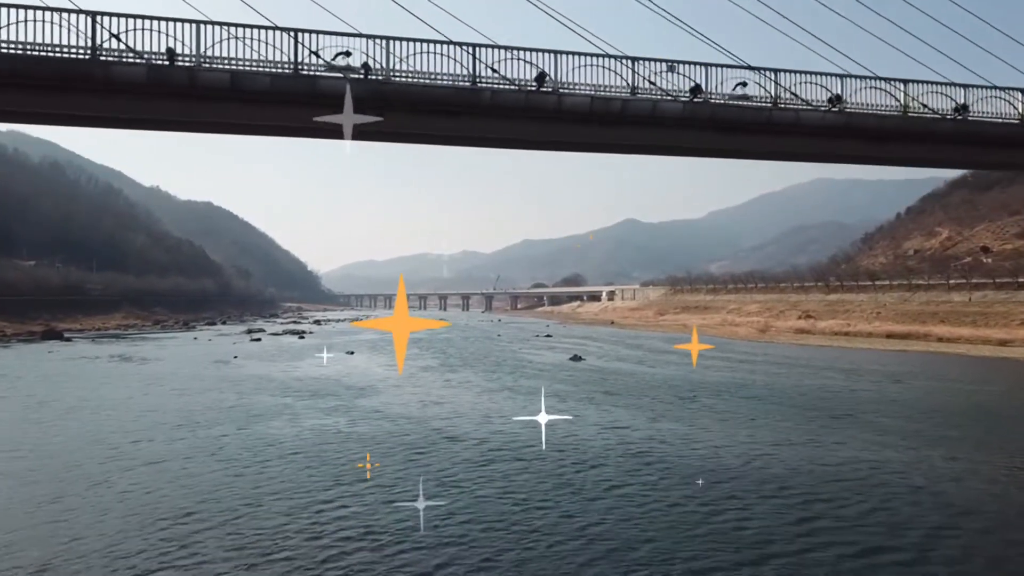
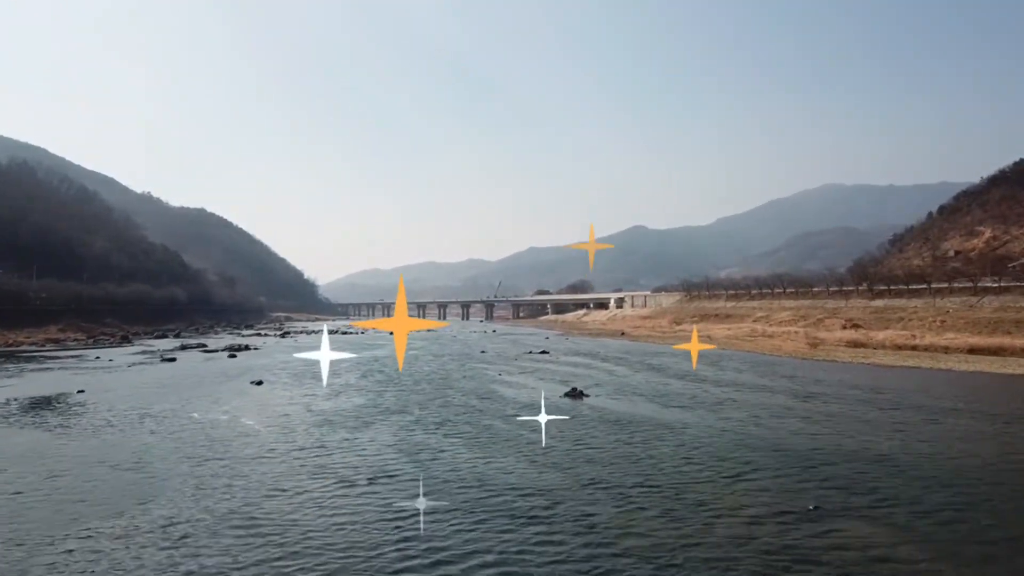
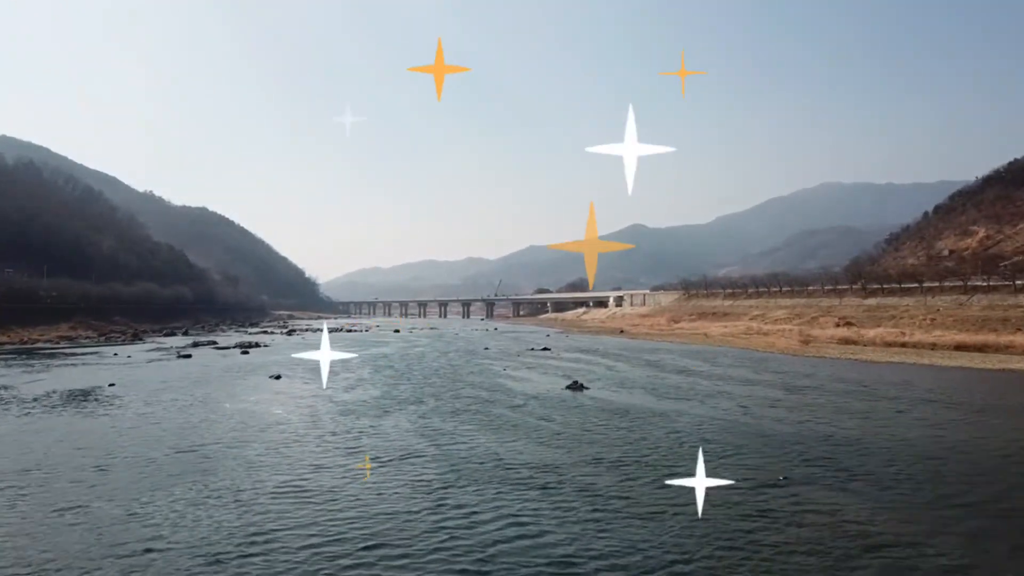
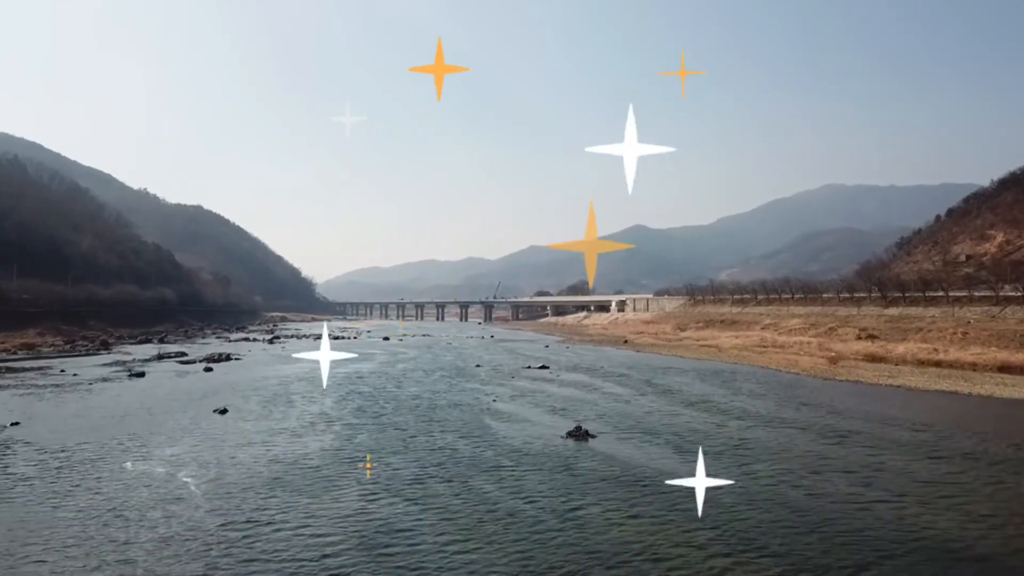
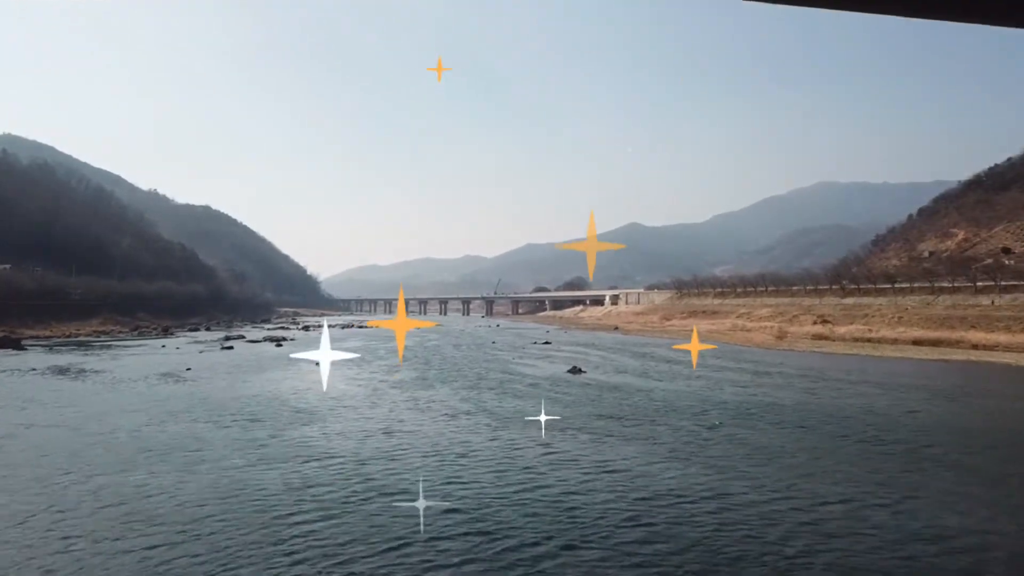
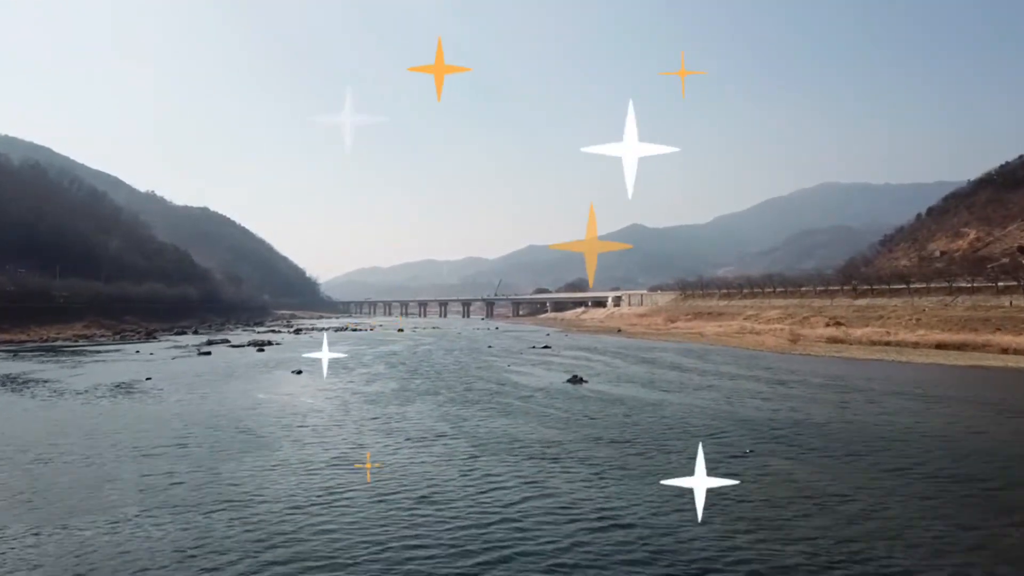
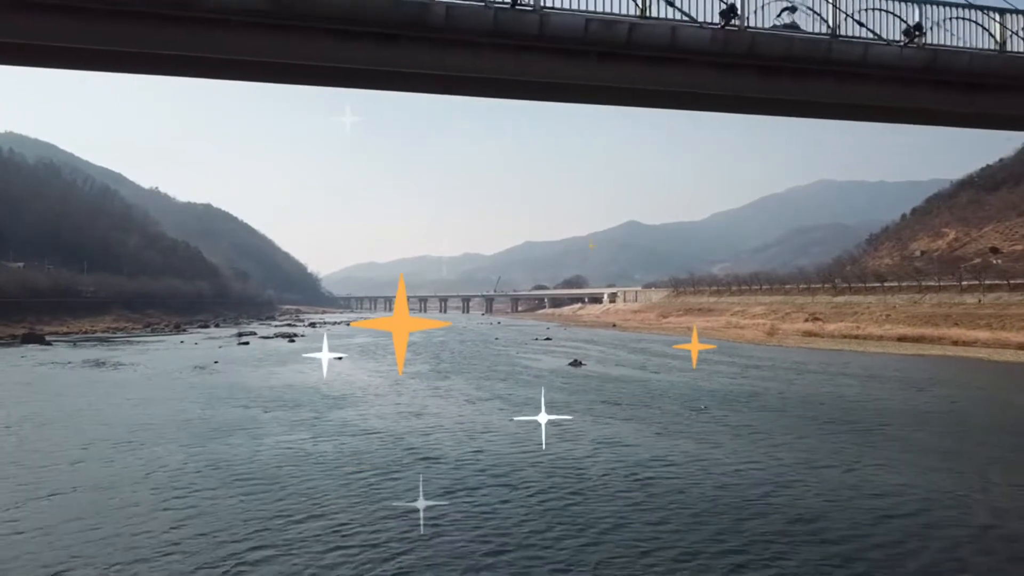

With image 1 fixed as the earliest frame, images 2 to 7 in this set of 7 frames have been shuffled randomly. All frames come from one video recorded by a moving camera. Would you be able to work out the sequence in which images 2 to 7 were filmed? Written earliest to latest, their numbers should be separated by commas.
7, 5, 6, 3, 2, 4
